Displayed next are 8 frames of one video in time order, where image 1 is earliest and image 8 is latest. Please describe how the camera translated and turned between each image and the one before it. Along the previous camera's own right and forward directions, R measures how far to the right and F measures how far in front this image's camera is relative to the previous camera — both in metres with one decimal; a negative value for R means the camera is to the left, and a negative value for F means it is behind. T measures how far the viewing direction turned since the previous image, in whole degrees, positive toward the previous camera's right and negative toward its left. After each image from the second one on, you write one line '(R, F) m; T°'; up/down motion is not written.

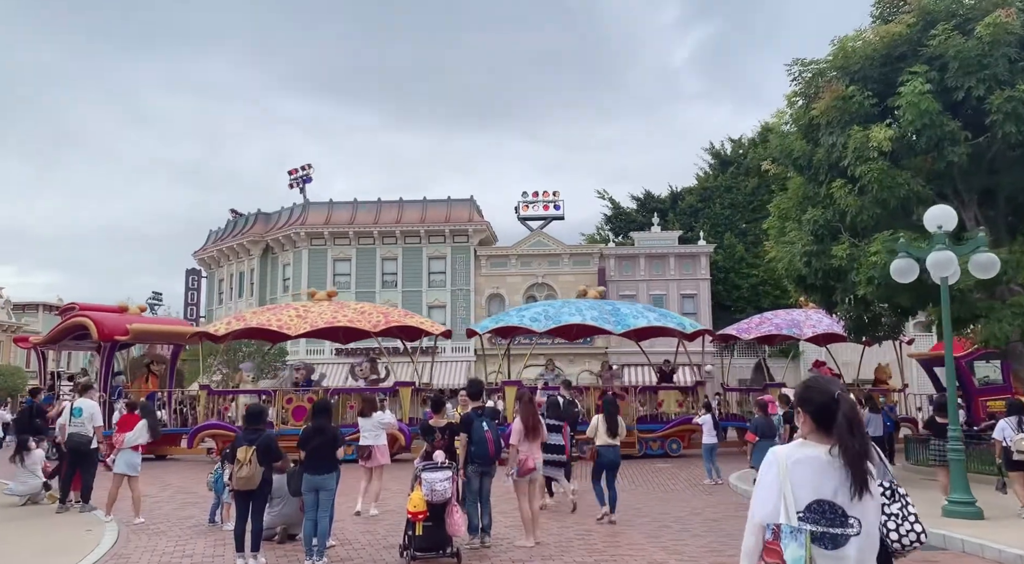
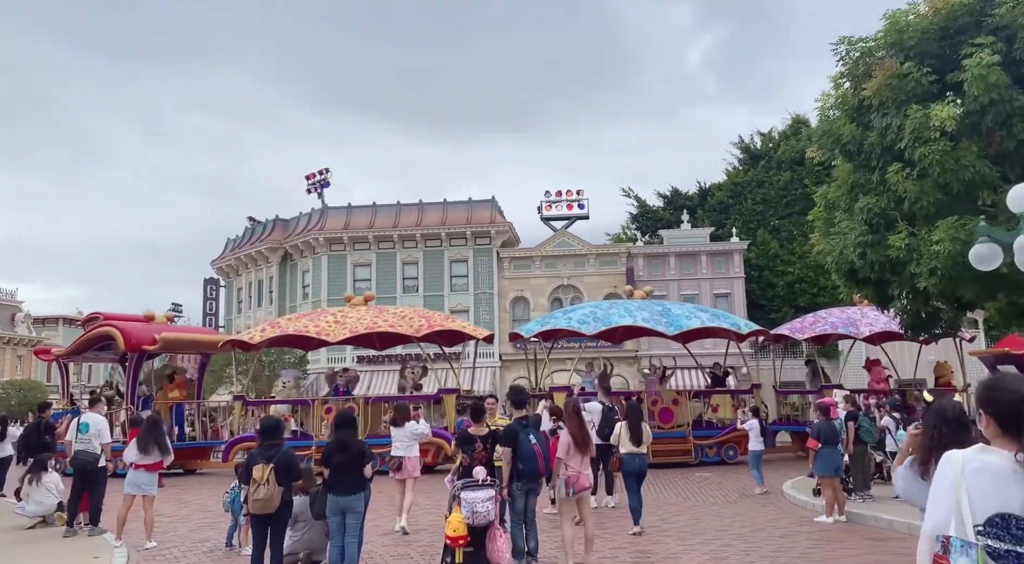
(-0.3, +1.2) m; -1°
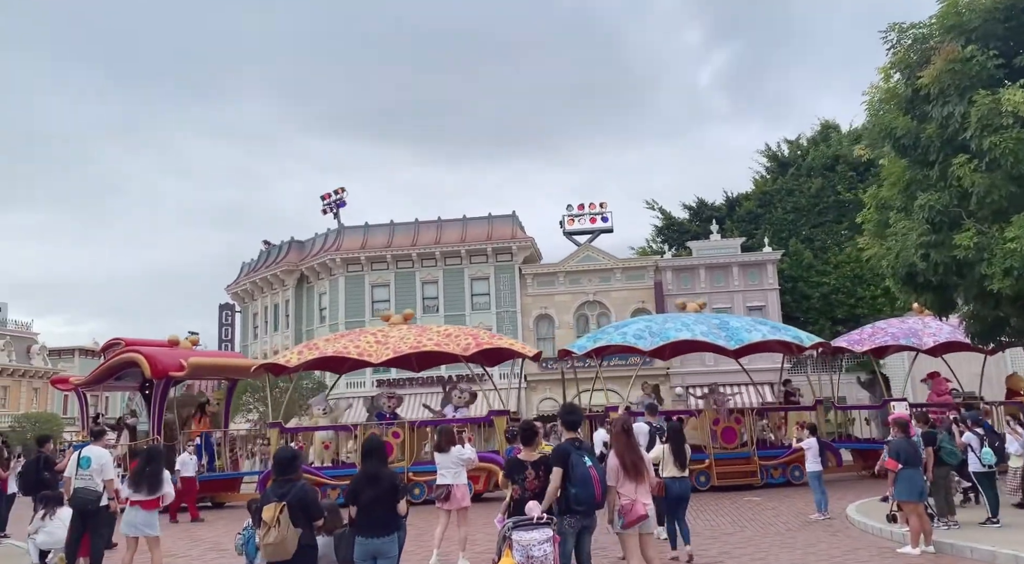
(-0.3, +1.3) m; -1°
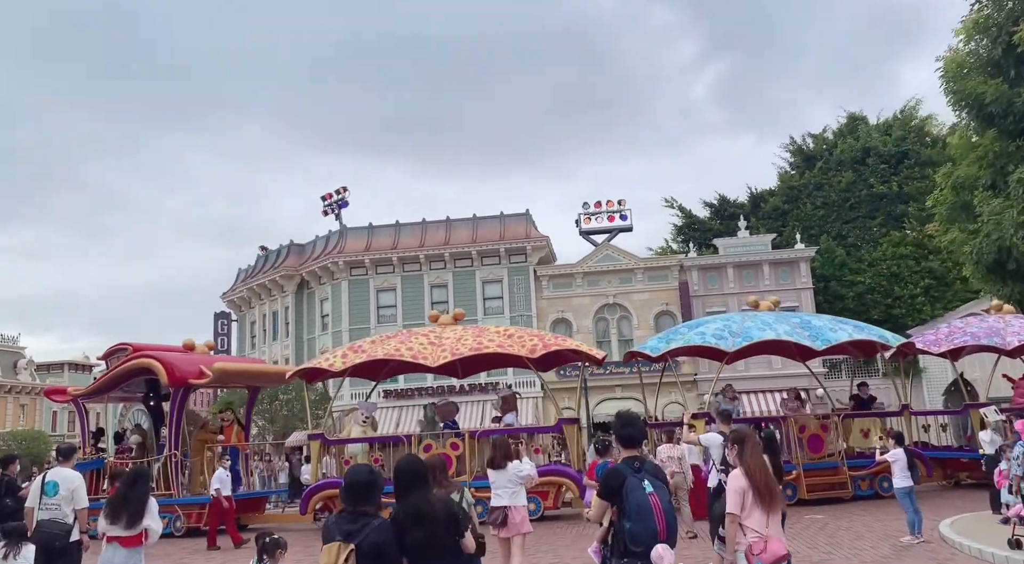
(-0.7, +2.2) m; 0°
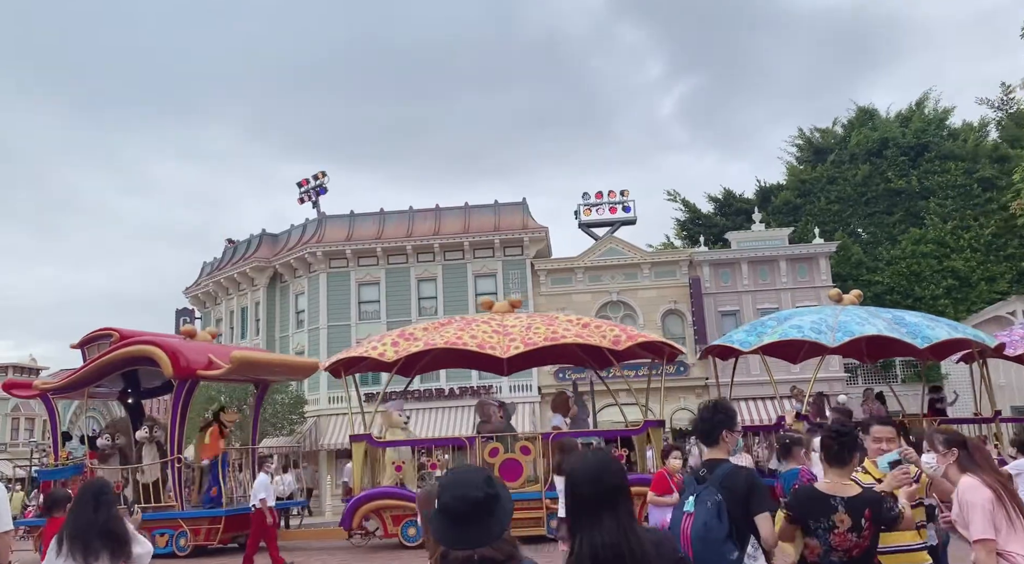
(-1.1, +2.6) m; +2°
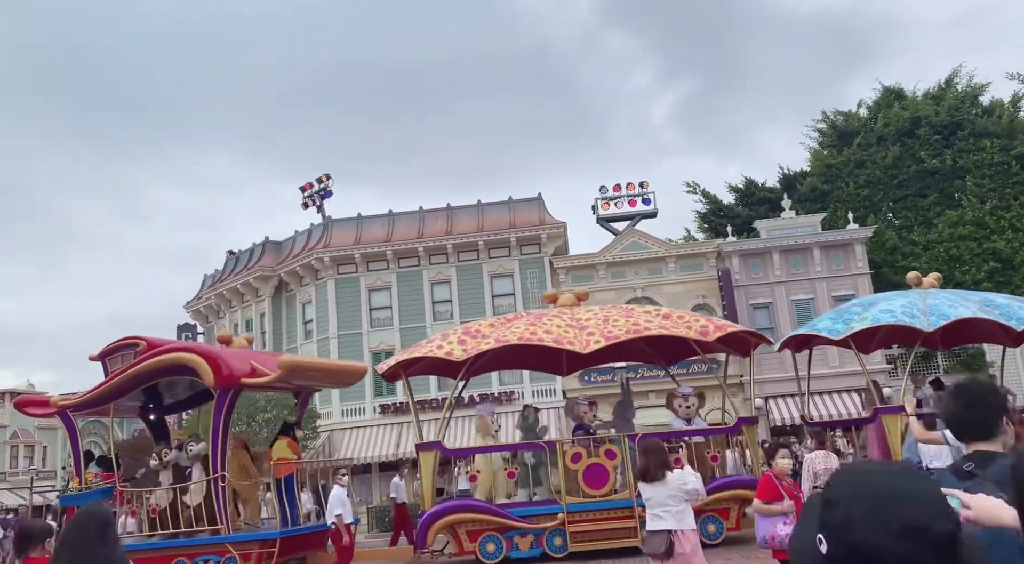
(-0.6, +1.6) m; 0°
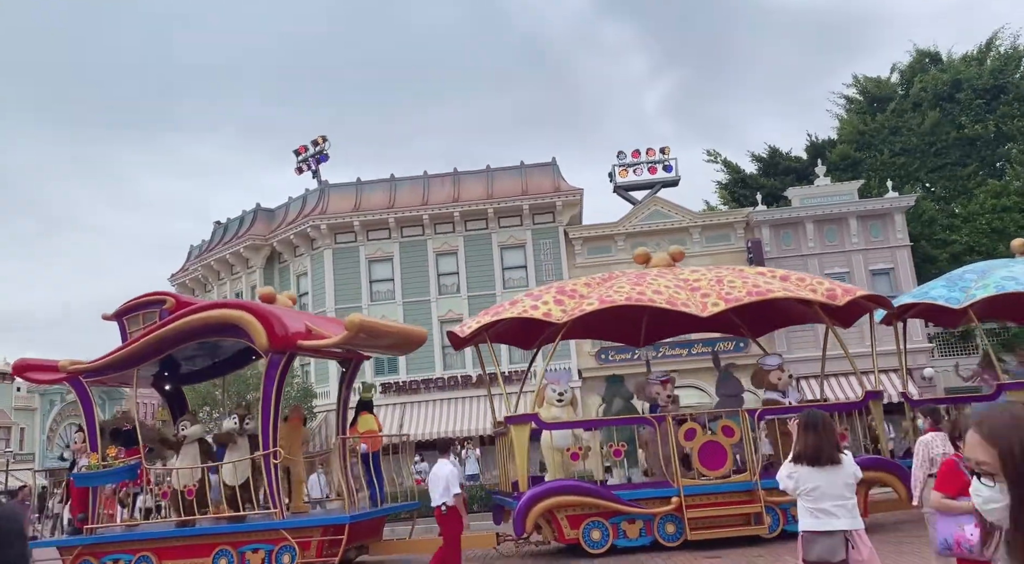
(-0.6, +2.1) m; +1°
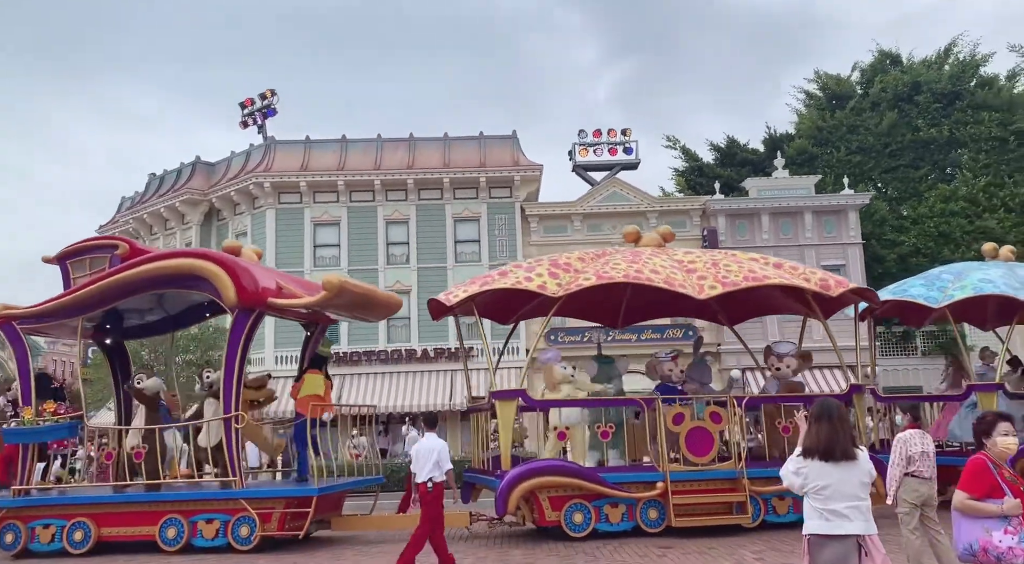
(-0.6, +0.5) m; +4°
